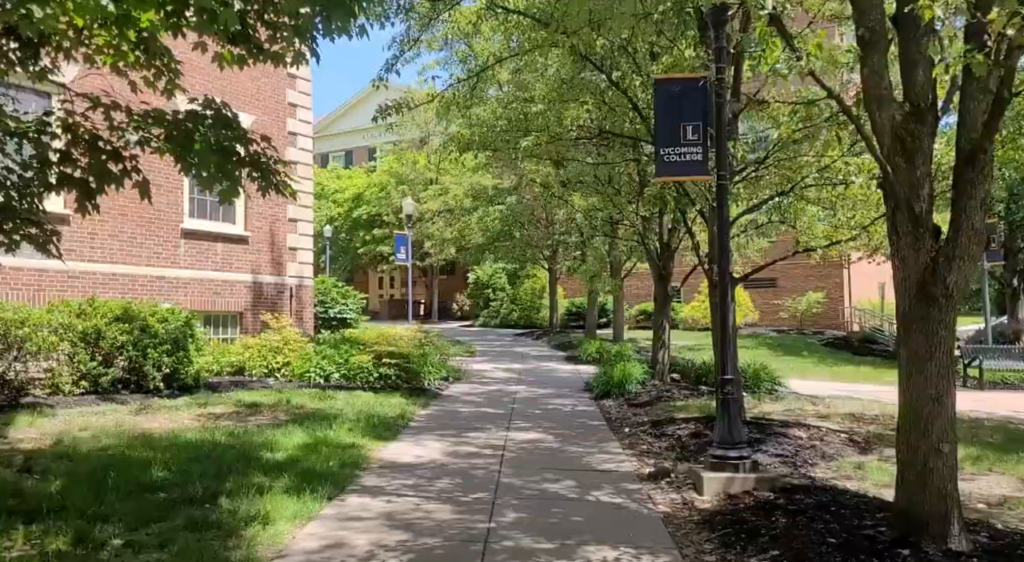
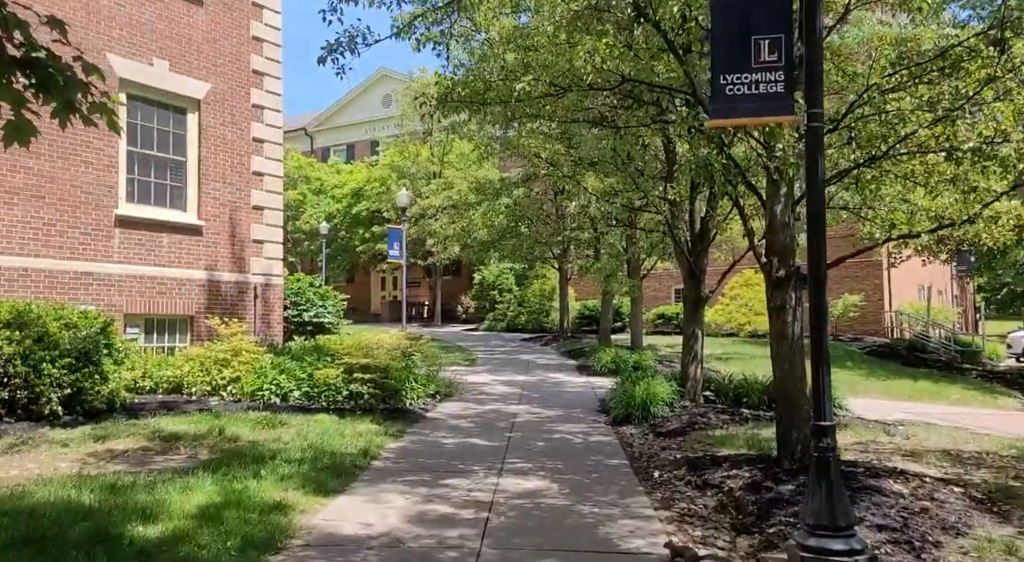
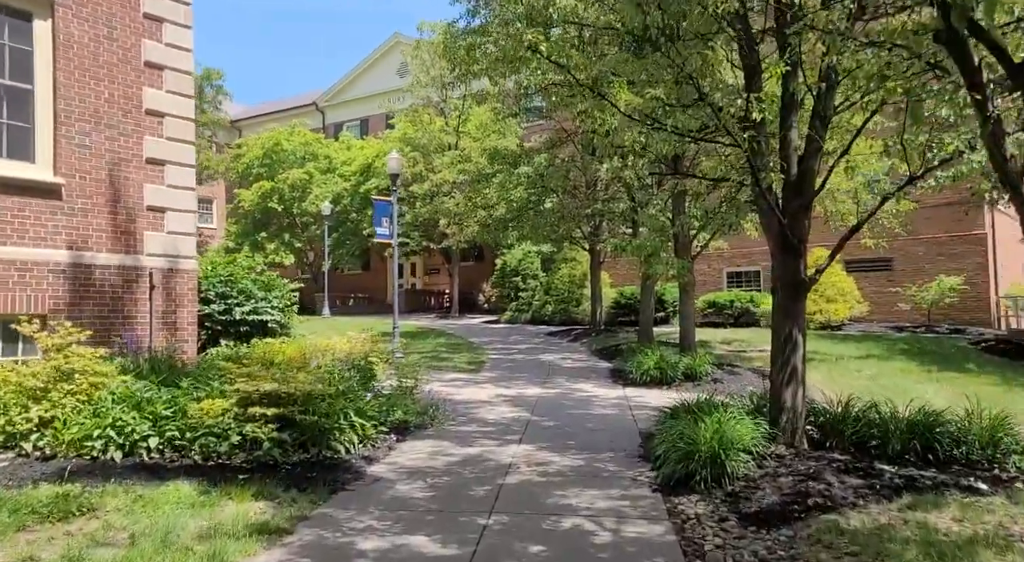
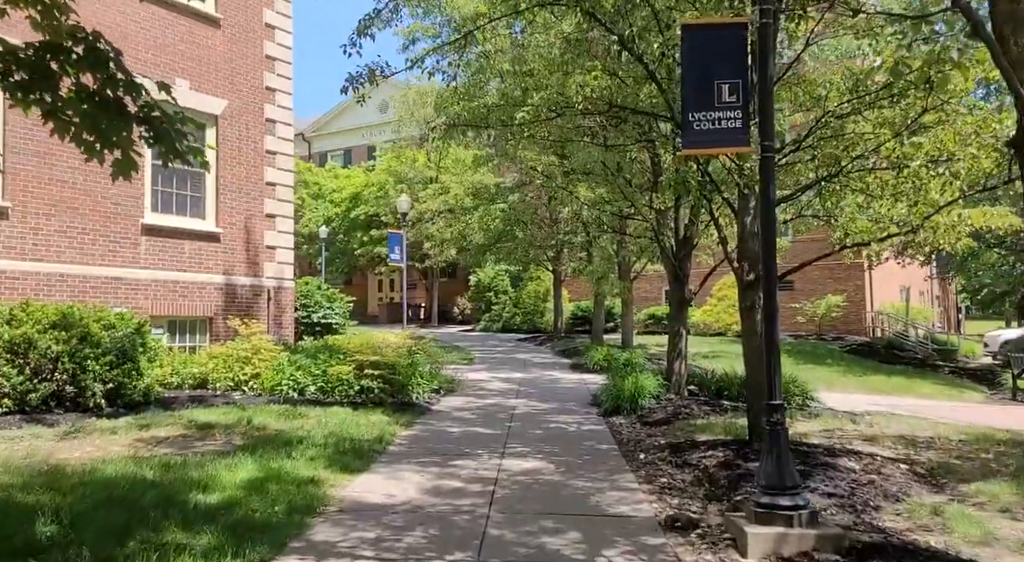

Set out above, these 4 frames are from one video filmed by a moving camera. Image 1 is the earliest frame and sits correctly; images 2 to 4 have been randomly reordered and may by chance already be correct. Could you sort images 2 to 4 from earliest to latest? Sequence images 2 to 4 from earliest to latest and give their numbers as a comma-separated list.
4, 2, 3
